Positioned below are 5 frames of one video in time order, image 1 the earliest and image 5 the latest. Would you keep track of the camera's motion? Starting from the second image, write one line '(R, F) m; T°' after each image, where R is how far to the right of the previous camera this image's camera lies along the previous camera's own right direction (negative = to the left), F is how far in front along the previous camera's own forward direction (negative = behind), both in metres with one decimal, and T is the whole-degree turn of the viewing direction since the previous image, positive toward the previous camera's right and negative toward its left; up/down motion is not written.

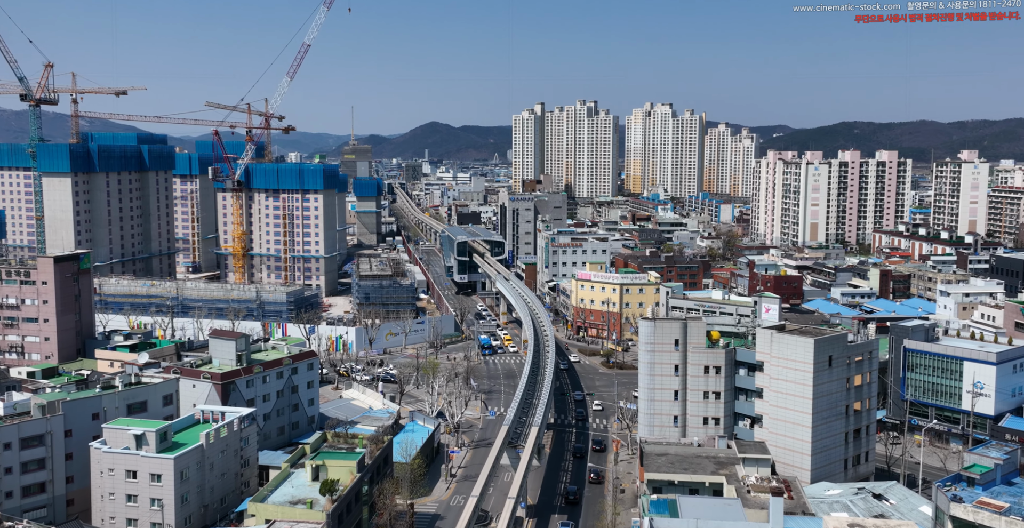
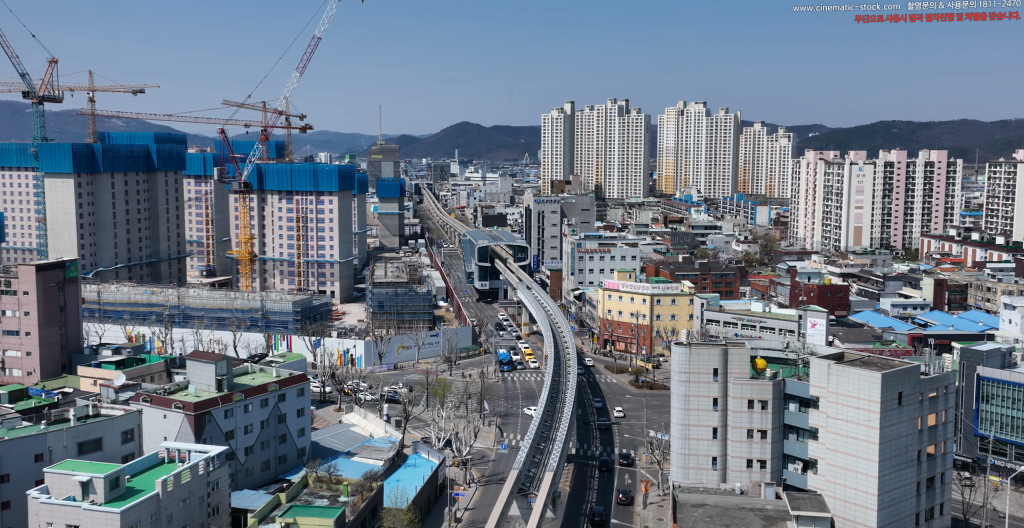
(+0.5, +3.7) m; -2°
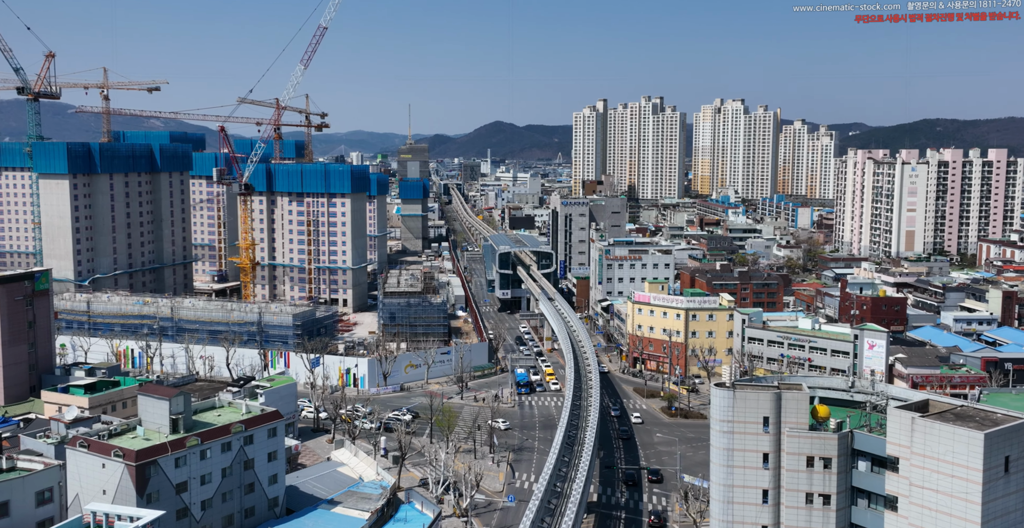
(+0.7, +4.4) m; -2°
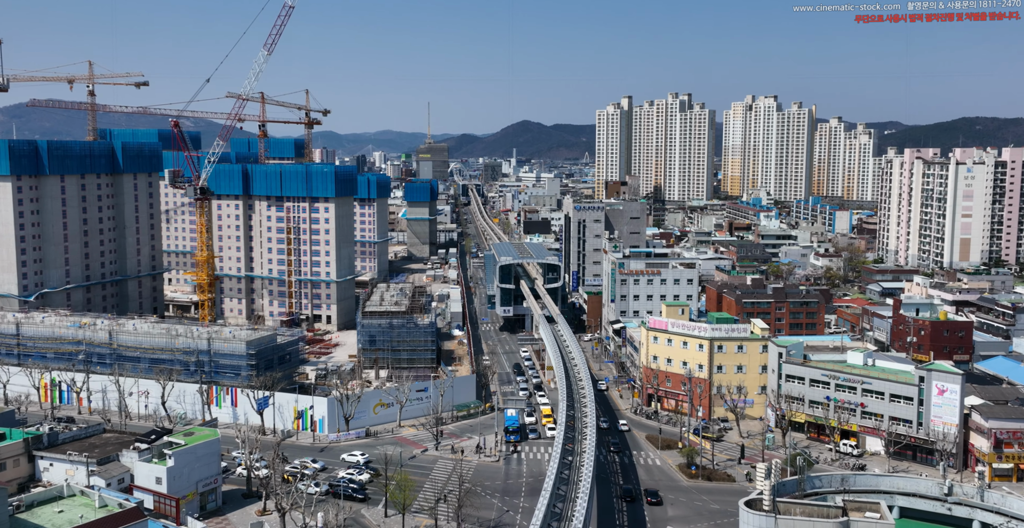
(+1.7, +6.8) m; -2°
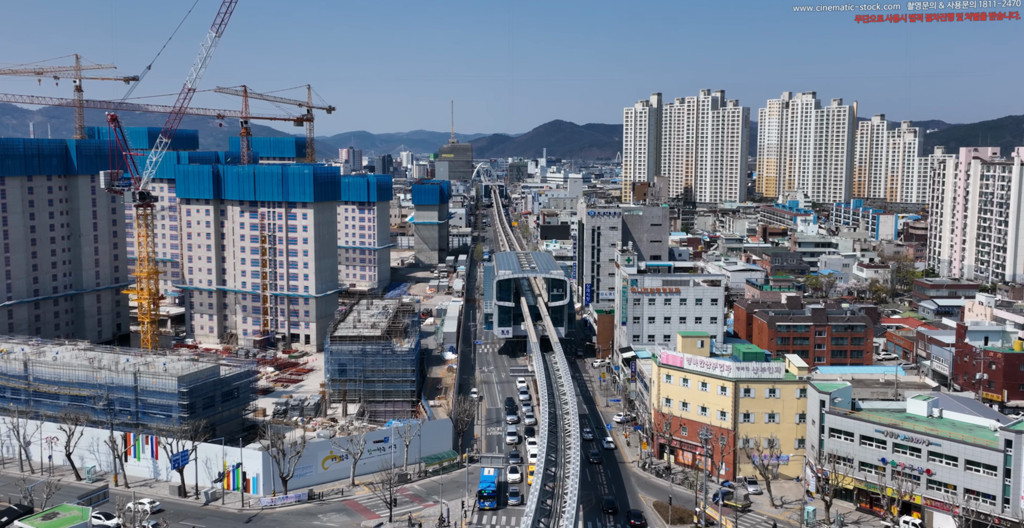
(+1.9, +6.5) m; -2°
